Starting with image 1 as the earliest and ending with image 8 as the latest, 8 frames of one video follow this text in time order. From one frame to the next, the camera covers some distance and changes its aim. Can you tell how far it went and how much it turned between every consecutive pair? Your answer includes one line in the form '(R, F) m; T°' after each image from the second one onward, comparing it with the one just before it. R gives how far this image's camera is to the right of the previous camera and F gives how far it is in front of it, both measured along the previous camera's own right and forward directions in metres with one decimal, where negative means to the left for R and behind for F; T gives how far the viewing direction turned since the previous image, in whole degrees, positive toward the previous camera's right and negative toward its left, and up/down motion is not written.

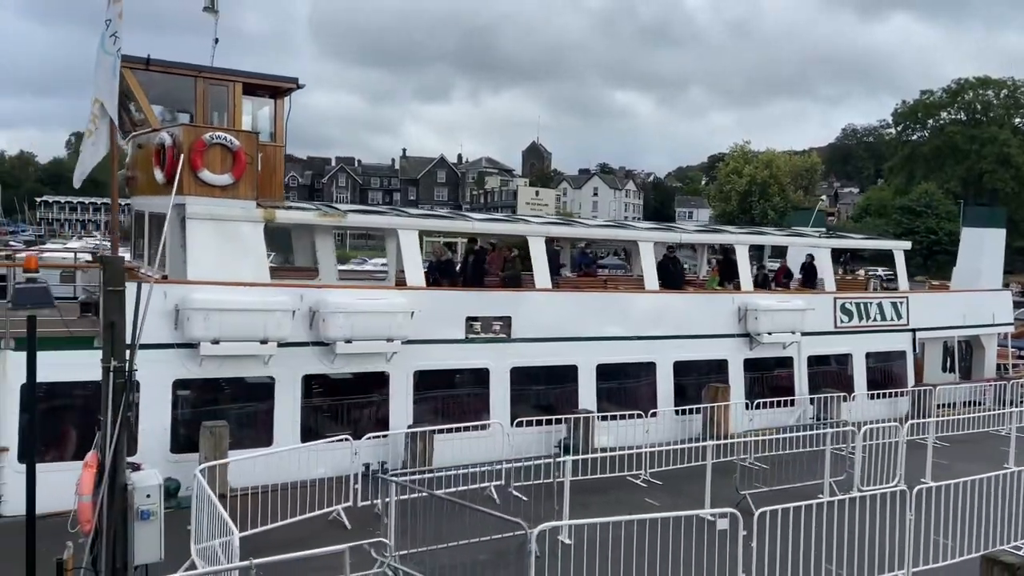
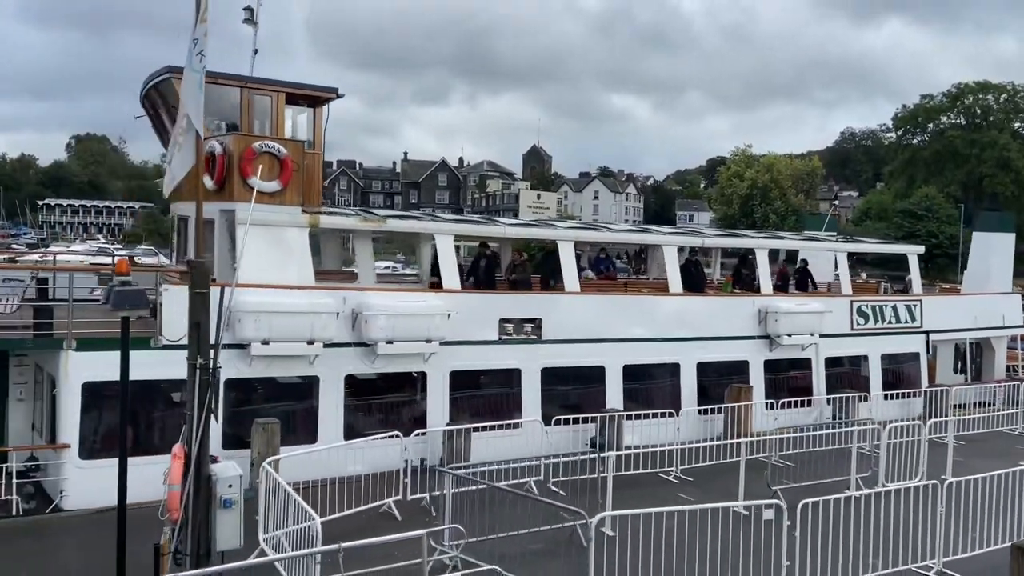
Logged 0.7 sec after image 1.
(-0.5, -0.4) m; 0°
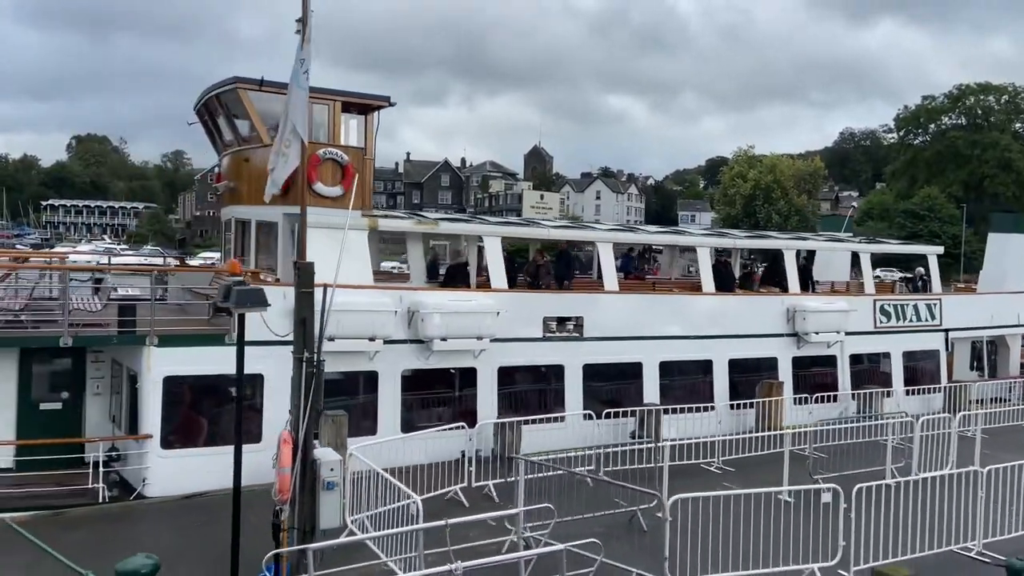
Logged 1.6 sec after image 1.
(-0.7, -0.6) m; 0°
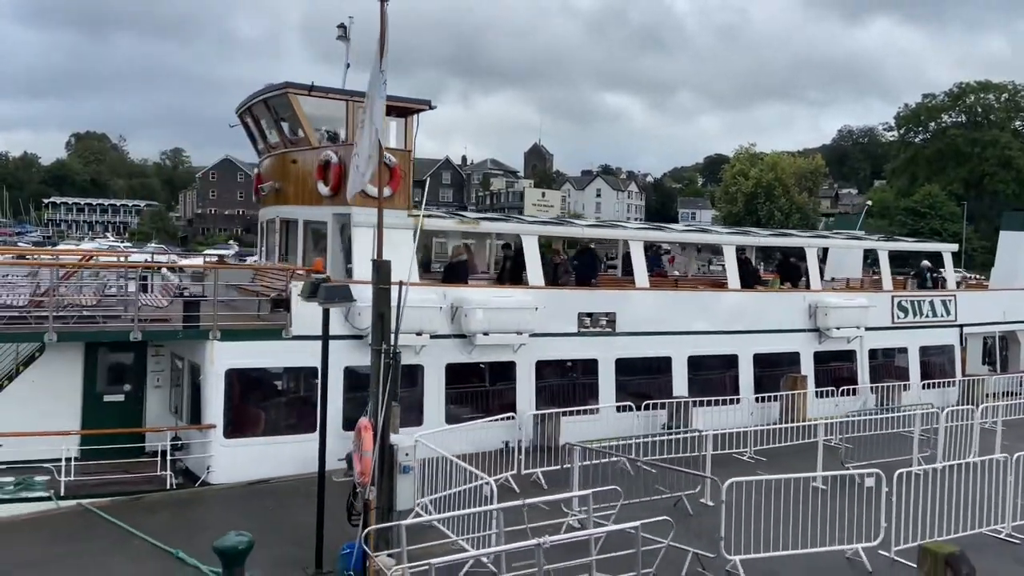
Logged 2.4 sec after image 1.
(-0.6, -0.5) m; 0°
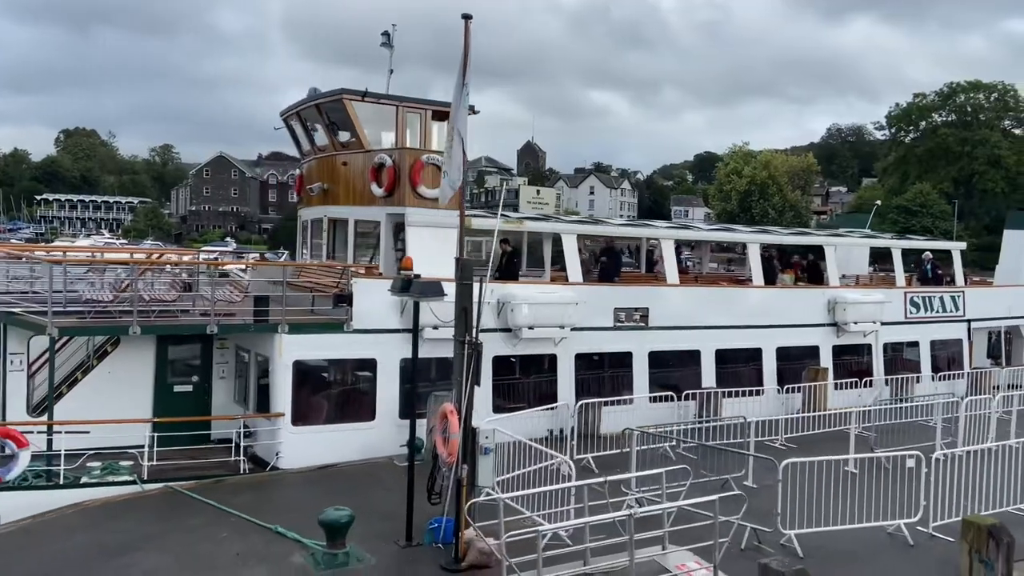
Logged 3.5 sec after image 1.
(-0.9, -0.6) m; +1°
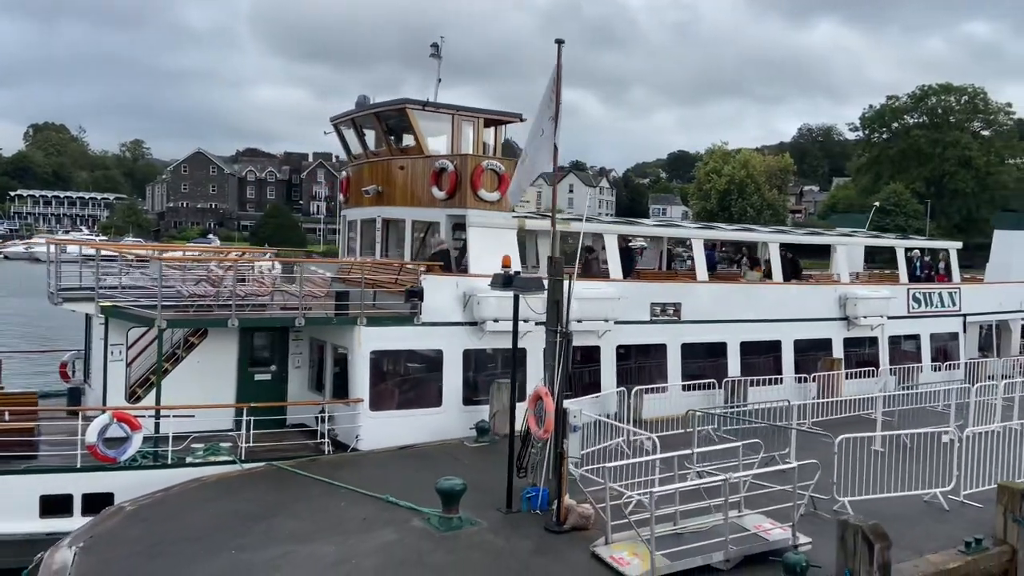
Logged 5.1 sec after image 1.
(-1.3, -1.0) m; +2°
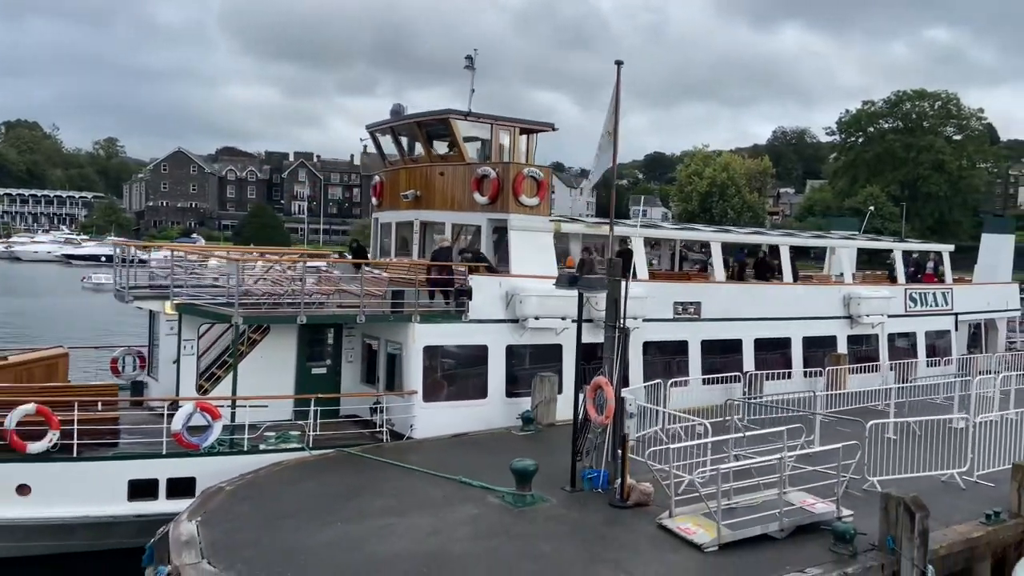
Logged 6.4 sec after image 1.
(-1.1, -0.9) m; +2°
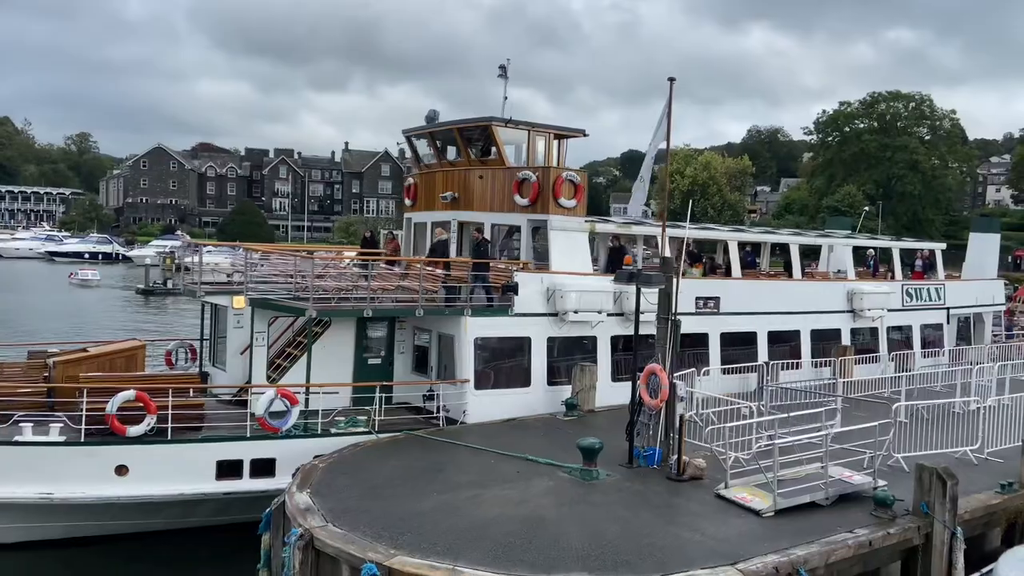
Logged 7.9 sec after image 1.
(-1.2, -1.0) m; +2°
